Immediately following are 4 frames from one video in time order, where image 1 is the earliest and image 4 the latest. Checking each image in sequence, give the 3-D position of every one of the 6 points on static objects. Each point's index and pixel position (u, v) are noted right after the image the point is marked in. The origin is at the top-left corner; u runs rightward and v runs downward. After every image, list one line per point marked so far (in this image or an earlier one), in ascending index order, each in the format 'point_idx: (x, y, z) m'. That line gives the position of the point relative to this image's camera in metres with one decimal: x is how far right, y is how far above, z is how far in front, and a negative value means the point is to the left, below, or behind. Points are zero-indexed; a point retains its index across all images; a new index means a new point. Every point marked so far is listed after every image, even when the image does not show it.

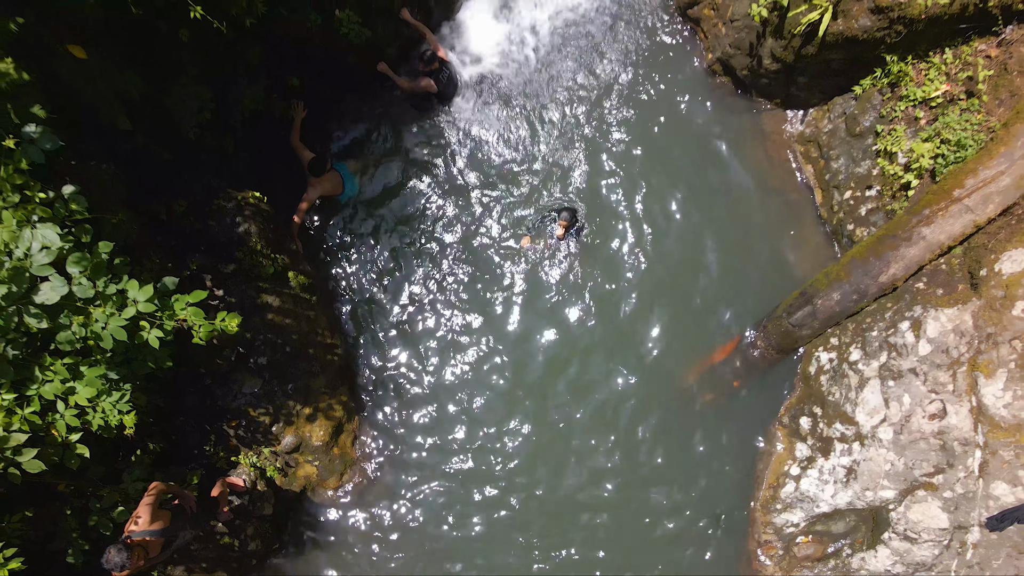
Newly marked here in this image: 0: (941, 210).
0: (+3.2, +0.6, +5.3) m
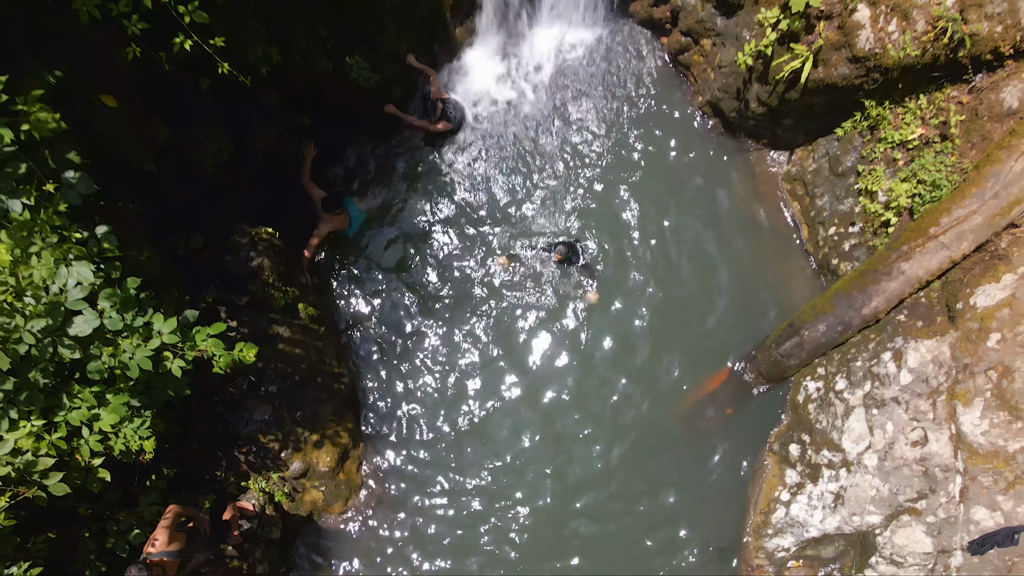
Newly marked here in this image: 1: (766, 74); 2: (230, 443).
0: (+3.2, +0.3, +5.6) m
1: (+2.4, +2.0, +6.6) m
2: (-2.3, -1.3, +5.9) m
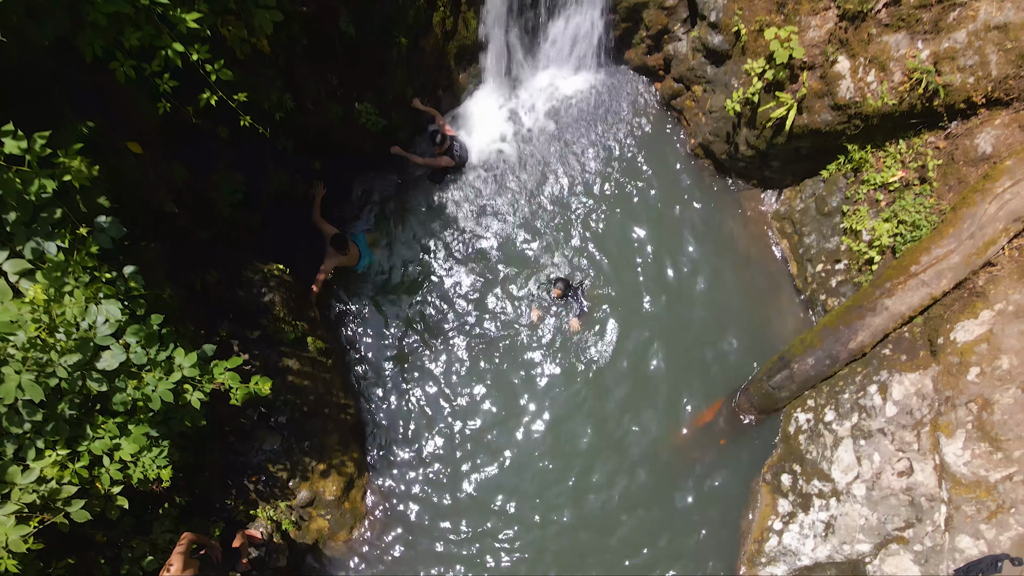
0: (+3.2, 0.0, +5.9) m
1: (+2.4, +1.6, +7.0) m
2: (-2.3, -1.6, +6.1) m
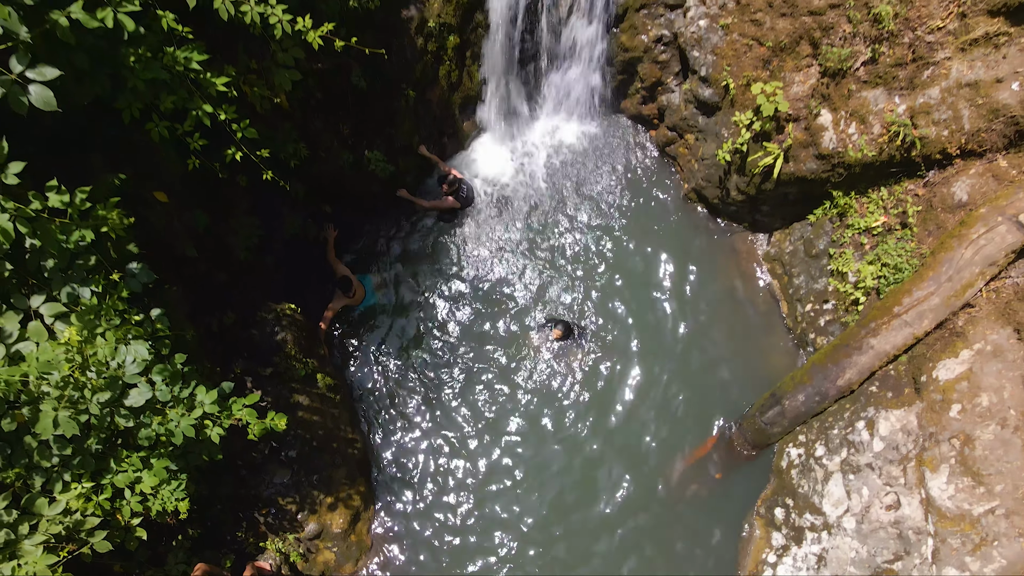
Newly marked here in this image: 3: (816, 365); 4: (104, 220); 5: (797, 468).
0: (+3.2, -0.3, +6.2) m
1: (+2.4, +1.3, +7.3) m
2: (-2.3, -1.9, +6.4) m
3: (+2.8, -0.7, +6.5) m
4: (-2.6, +0.4, +4.6) m
5: (+2.8, -1.7, +6.9) m
